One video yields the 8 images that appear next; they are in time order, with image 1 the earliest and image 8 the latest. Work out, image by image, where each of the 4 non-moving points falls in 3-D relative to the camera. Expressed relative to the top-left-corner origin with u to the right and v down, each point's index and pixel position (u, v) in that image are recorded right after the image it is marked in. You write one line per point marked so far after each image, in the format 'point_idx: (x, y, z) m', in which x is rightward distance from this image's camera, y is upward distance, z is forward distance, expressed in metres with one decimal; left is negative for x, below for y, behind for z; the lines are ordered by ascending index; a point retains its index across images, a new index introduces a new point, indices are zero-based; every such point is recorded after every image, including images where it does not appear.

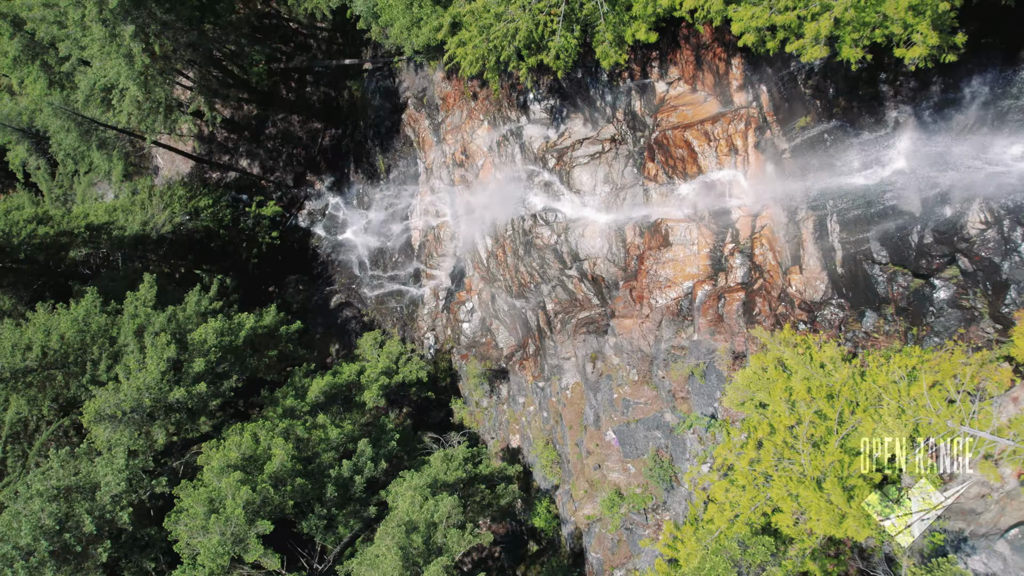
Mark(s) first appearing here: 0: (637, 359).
0: (+4.0, -2.3, +19.3) m
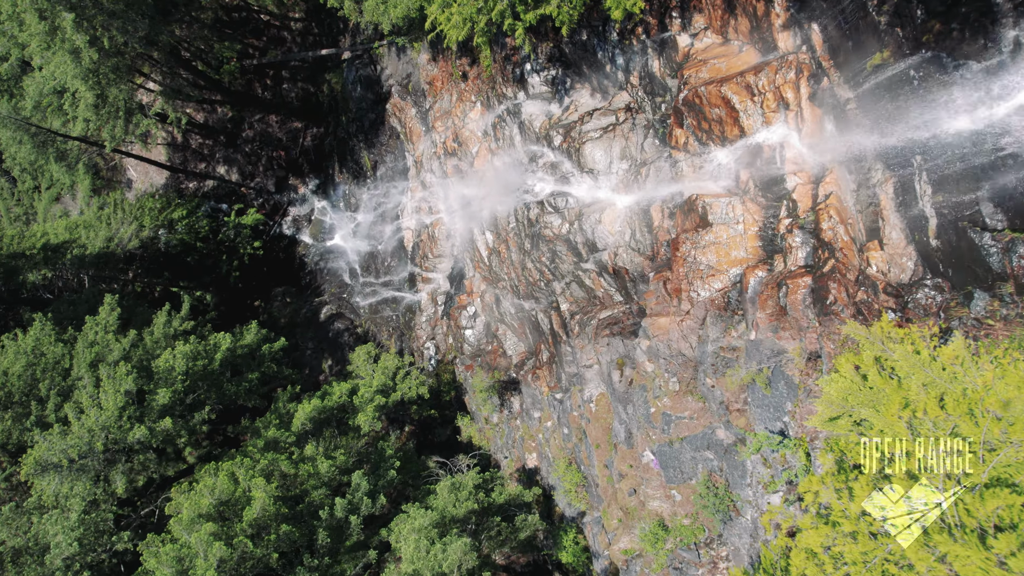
0: (+4.4, -2.0, +16.1) m
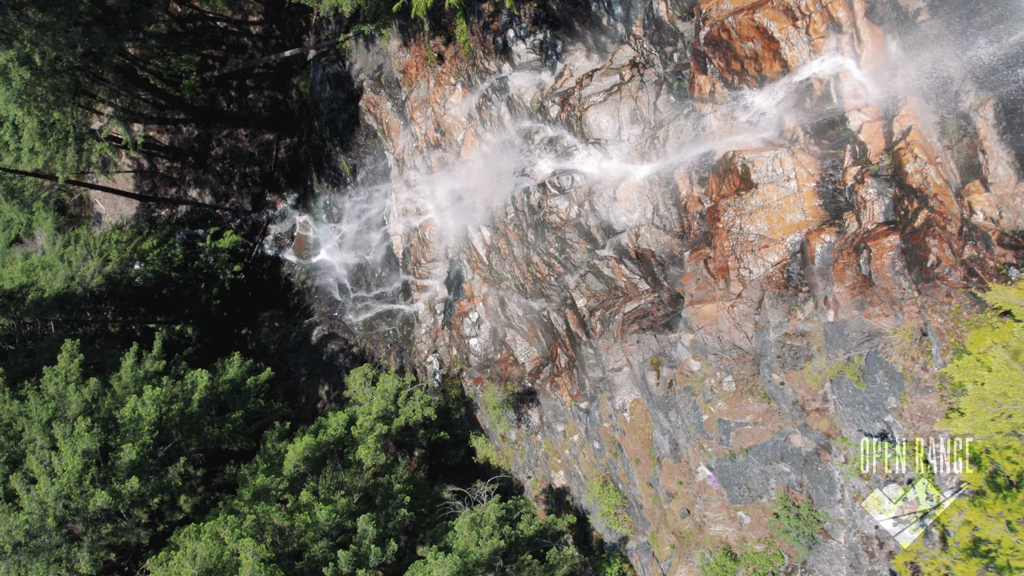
0: (+4.7, -1.5, +13.2) m
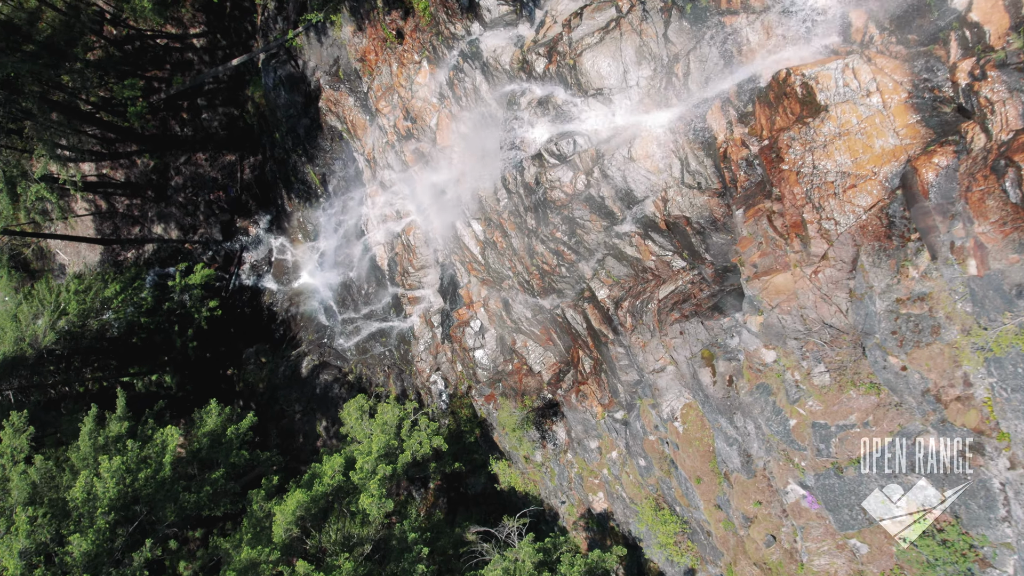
0: (+5.0, -0.9, +10.0) m
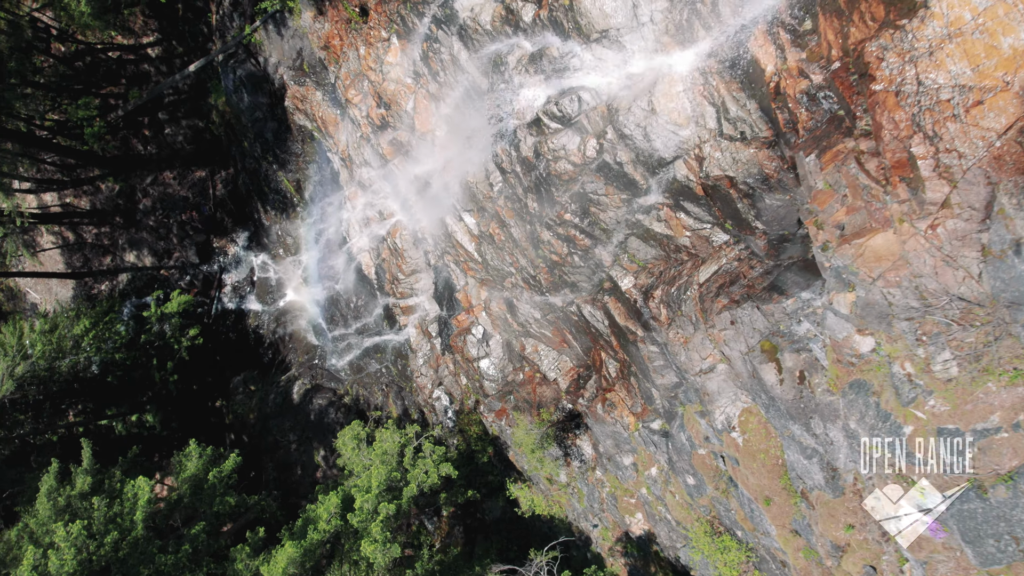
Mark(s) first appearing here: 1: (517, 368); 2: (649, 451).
0: (+5.2, -0.4, +7.5) m
1: (+0.1, -2.3, +17.8) m
2: (+3.1, -3.7, +14.0) m
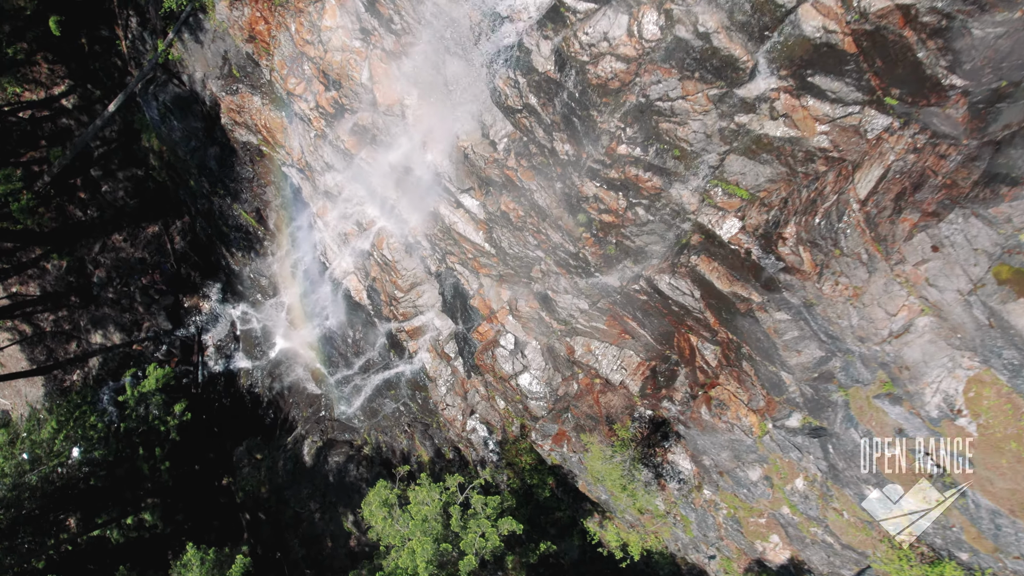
0: (+5.8, +0.9, +3.6) m
1: (+1.3, -2.0, +13.8) m
2: (+4.5, -2.8, +10.1) m
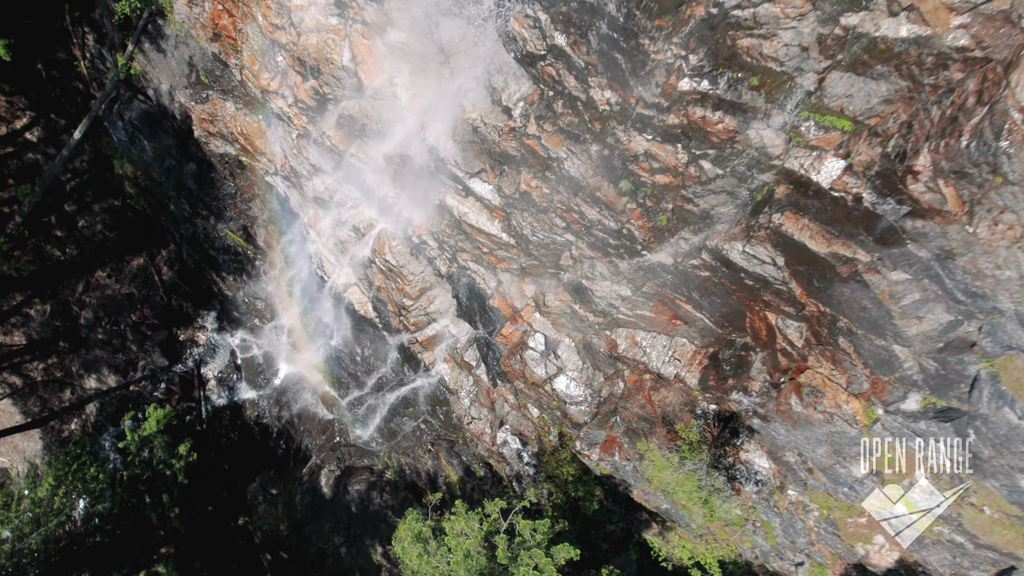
0: (+6.2, +1.6, +1.9) m
1: (+2.0, -1.8, +12.1) m
2: (+5.2, -2.1, +8.4) m
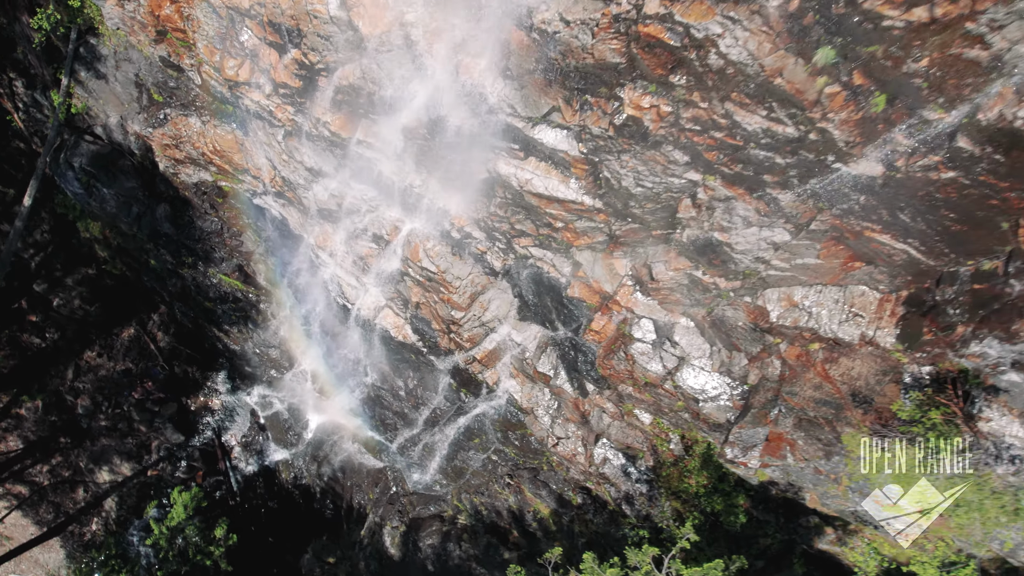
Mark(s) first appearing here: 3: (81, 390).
0: (+7.3, +3.1, -1.2) m
1: (+3.7, -1.0, +9.1) m
2: (+7.0, -0.7, +5.4) m
3: (-15.3, -3.5, +21.0) m
